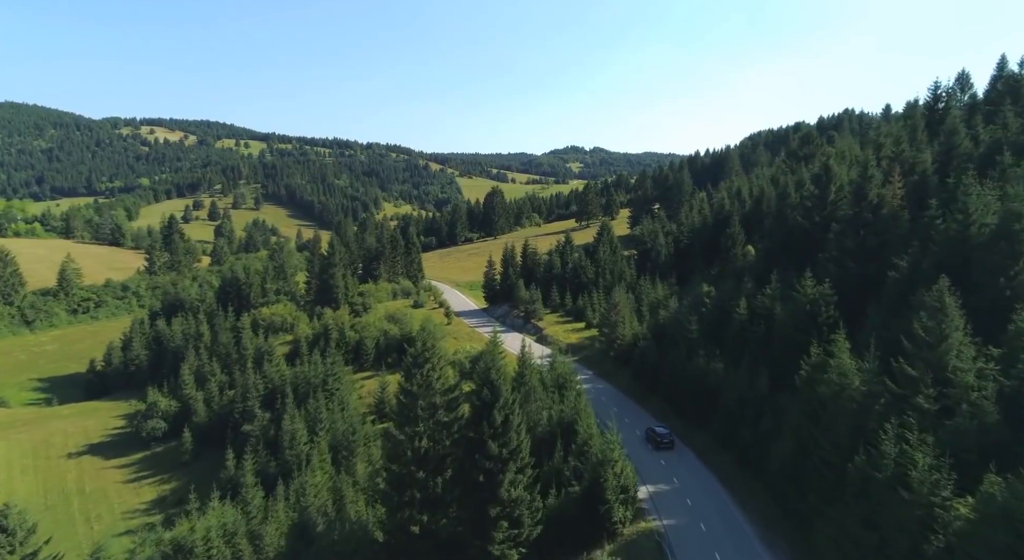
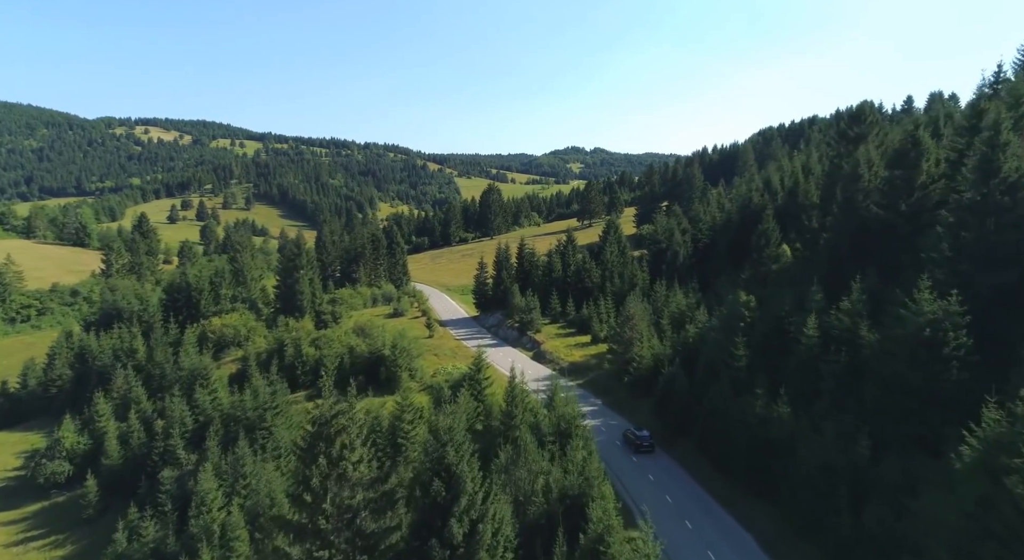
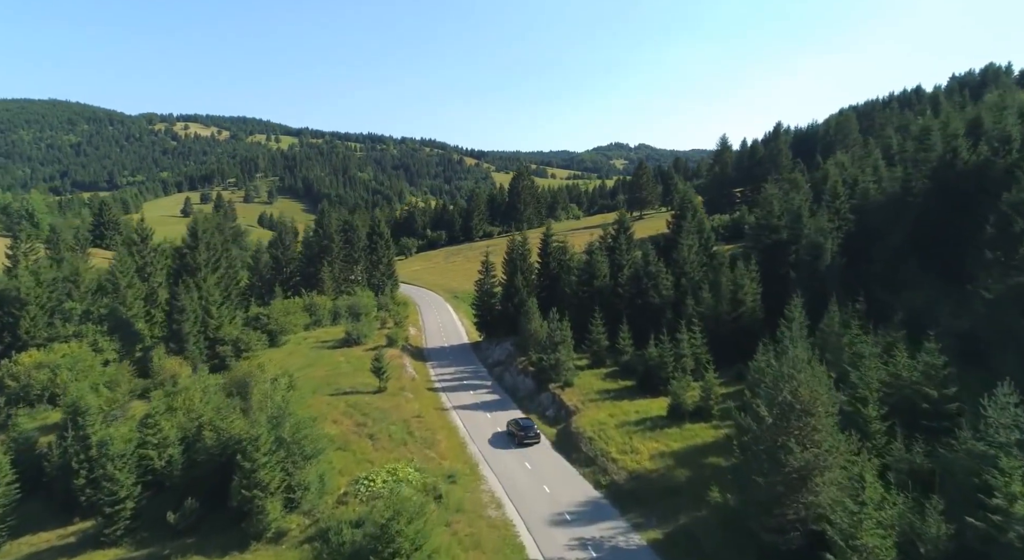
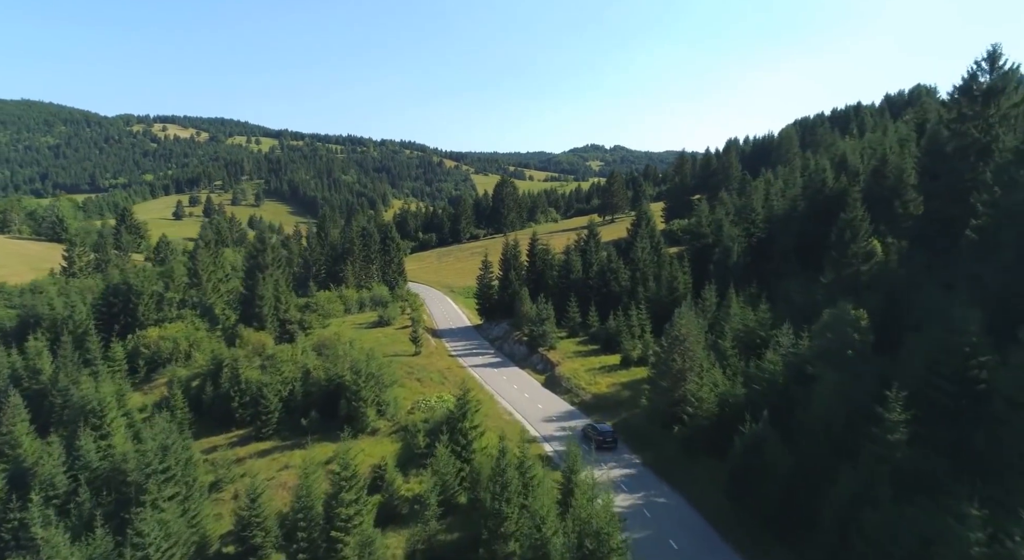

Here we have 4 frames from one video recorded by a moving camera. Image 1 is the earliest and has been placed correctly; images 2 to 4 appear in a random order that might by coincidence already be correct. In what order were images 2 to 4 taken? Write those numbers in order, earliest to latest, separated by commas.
2, 4, 3
